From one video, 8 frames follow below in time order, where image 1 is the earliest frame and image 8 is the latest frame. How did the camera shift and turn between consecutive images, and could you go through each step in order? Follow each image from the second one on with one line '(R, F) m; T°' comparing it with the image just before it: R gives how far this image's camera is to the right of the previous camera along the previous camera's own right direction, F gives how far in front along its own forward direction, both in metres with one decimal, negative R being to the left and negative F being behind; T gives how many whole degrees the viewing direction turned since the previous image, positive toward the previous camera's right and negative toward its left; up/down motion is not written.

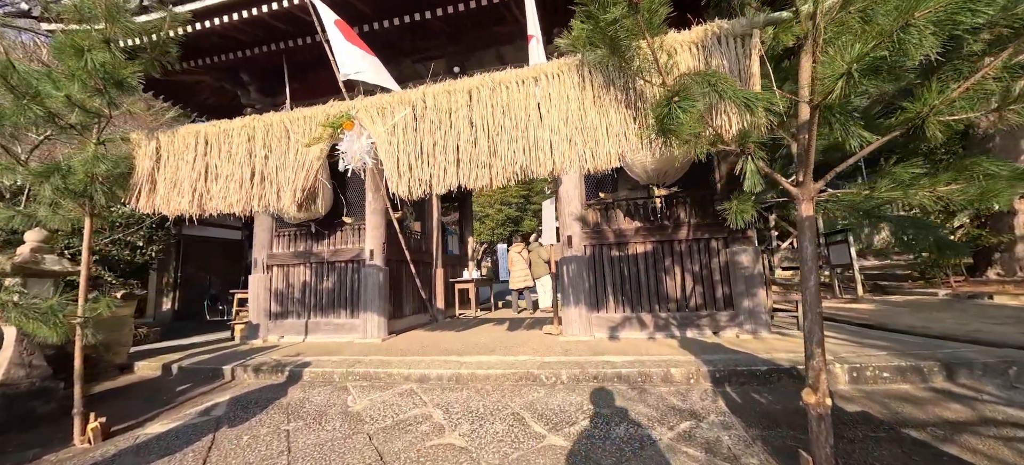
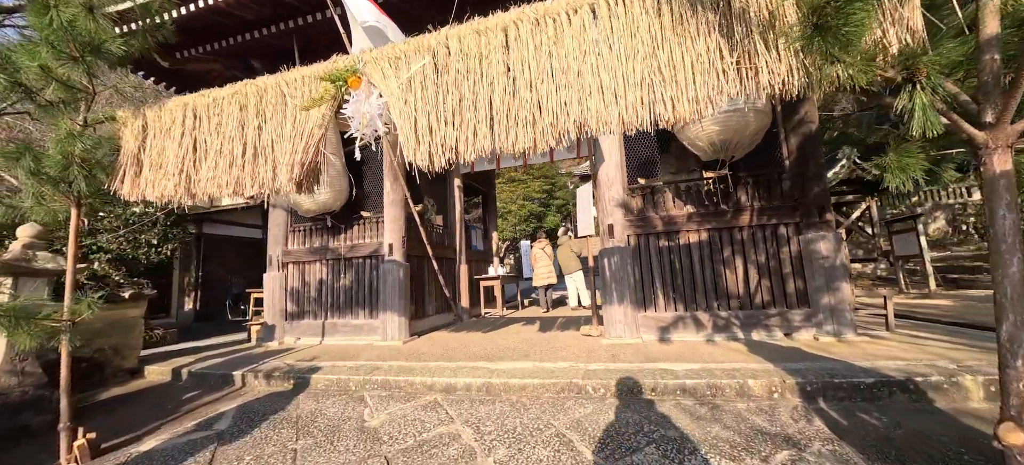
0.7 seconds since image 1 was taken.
(-0.2, +0.6) m; -3°
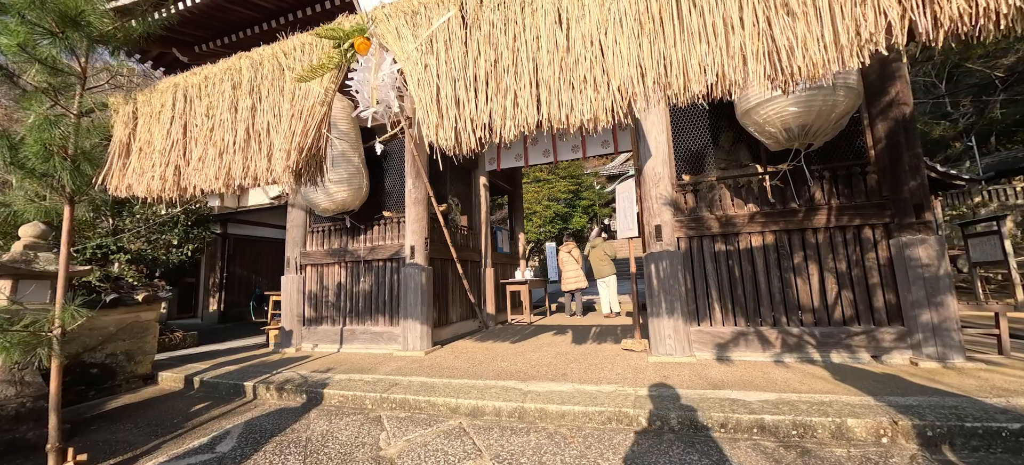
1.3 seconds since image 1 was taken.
(-0.1, +0.5) m; -3°
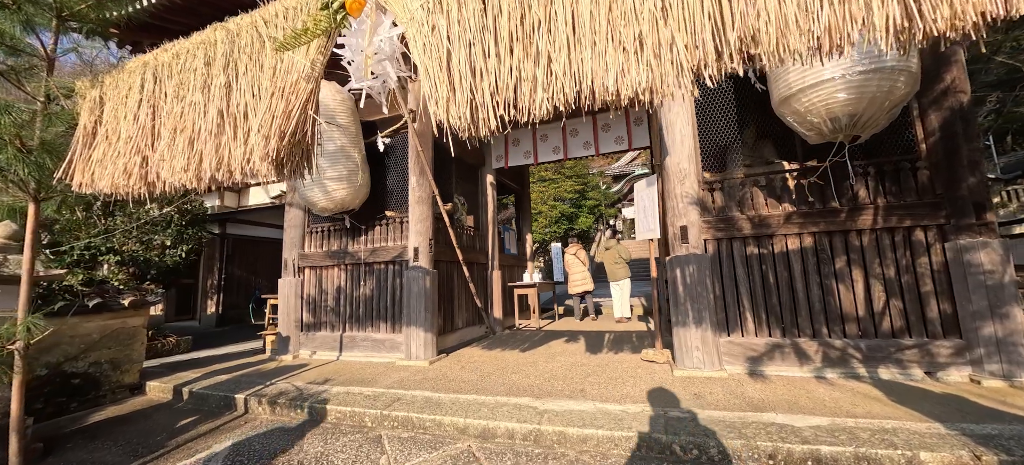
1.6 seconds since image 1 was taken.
(-0.1, +0.3) m; 0°
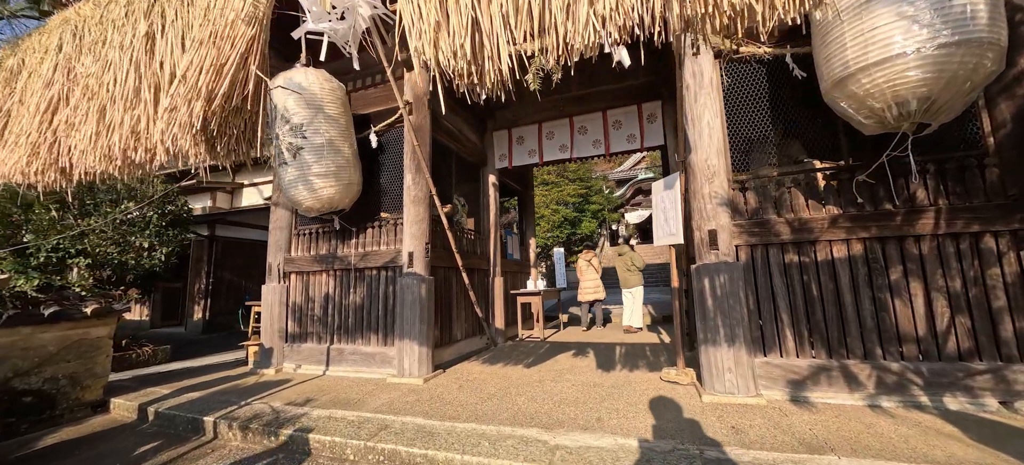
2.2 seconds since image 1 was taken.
(0.0, +0.4) m; 0°
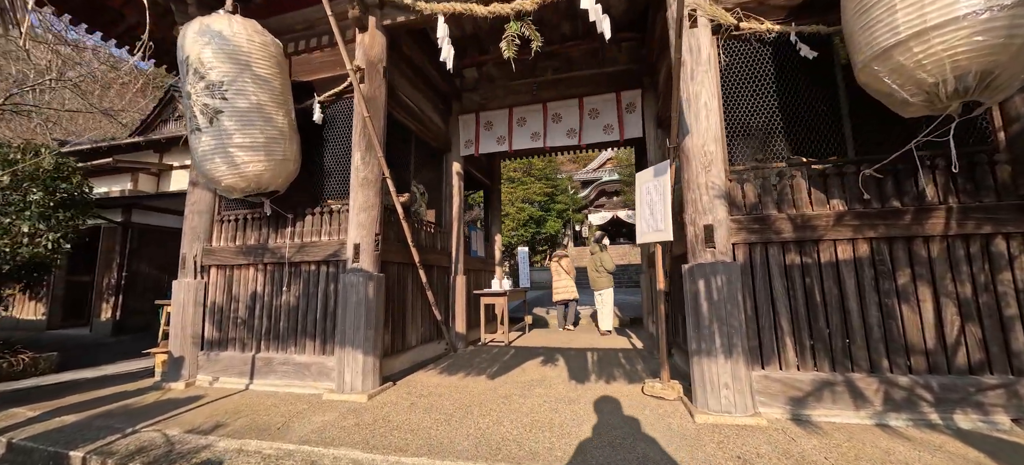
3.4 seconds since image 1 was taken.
(0.0, +0.6) m; +5°
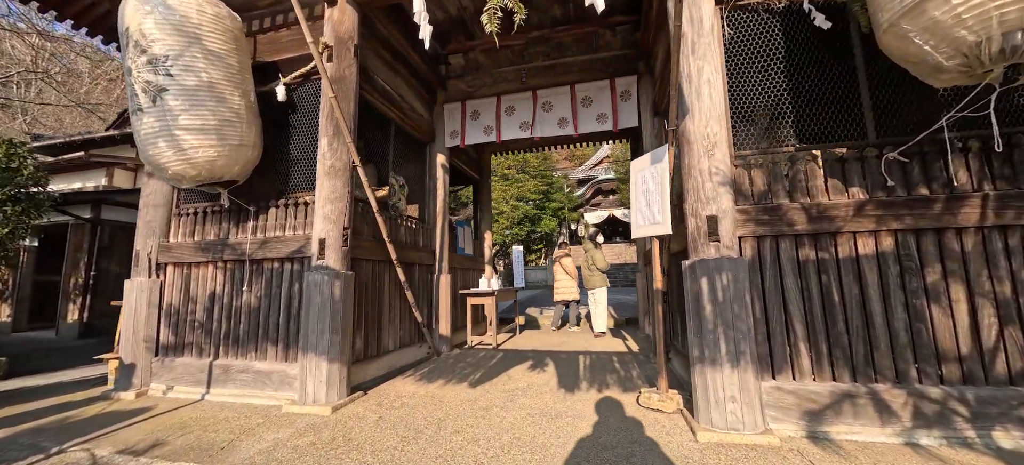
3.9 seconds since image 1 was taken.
(+0.1, +0.3) m; 0°
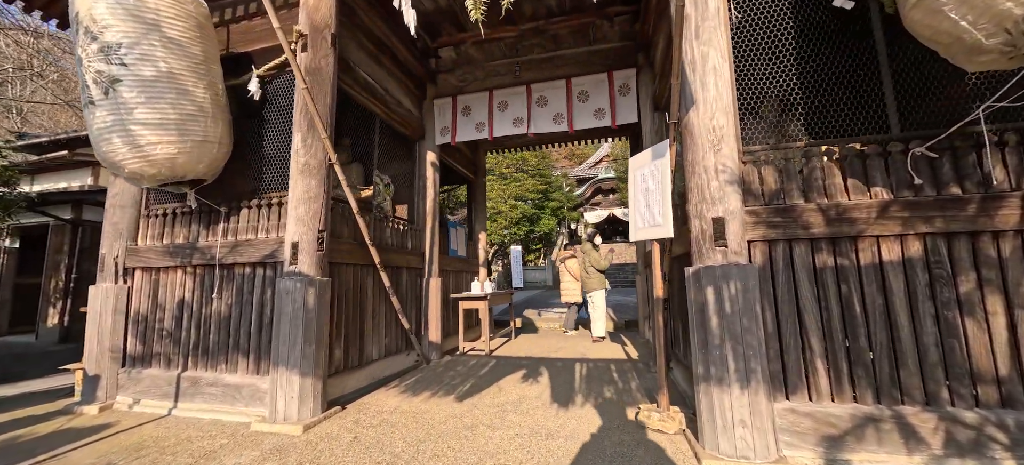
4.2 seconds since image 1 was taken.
(+0.1, +0.3) m; 0°
